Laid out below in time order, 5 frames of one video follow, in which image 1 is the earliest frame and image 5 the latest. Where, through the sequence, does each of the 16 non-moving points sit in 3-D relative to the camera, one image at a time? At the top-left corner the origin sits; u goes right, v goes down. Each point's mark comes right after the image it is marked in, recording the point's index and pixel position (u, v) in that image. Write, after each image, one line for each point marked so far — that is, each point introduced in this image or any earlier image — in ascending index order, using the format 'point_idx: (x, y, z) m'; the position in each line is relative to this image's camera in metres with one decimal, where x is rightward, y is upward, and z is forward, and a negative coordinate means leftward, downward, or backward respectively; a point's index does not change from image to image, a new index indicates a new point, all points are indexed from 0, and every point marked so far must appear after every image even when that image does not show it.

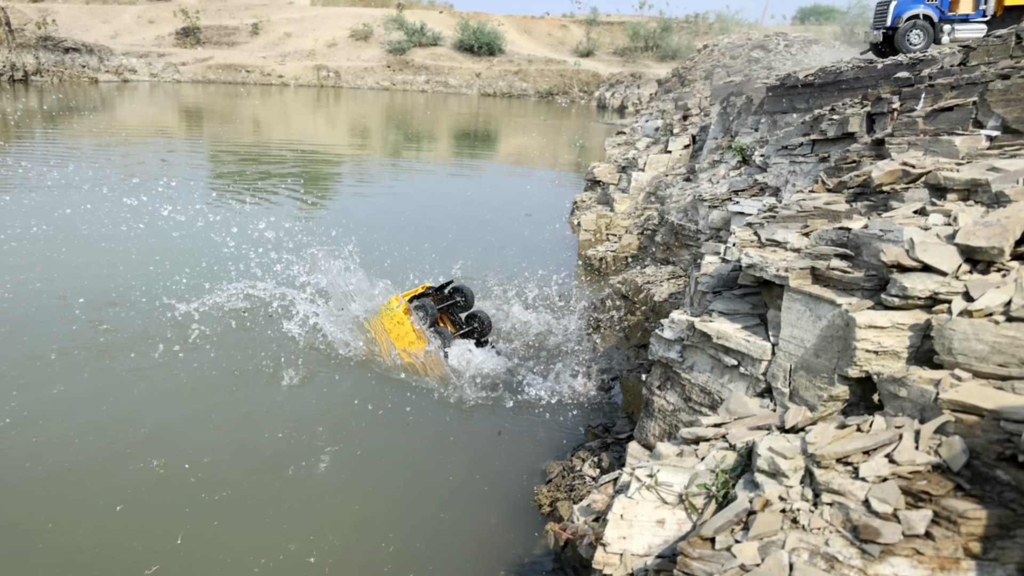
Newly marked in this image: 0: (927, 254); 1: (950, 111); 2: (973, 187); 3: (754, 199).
0: (+2.2, +0.2, +4.6) m
1: (+3.0, +1.2, +5.9) m
2: (+2.7, +0.6, +5.0) m
3: (+2.2, +0.8, +7.9) m
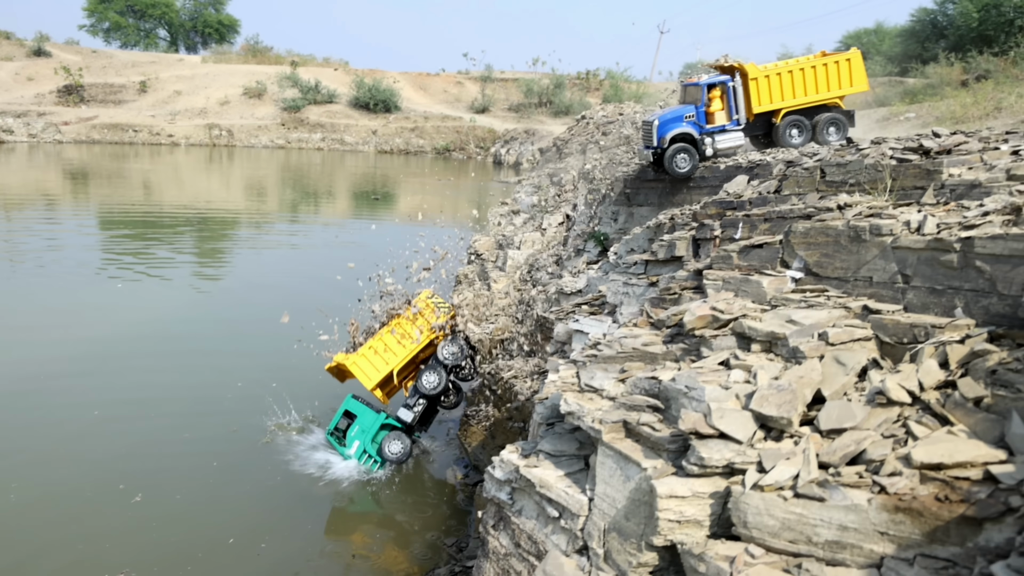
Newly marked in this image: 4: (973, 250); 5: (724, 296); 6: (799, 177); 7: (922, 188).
0: (+1.1, -0.7, +4.5) m
1: (+1.7, +0.3, +6.0) m
2: (+1.5, -0.3, +5.1) m
3: (+0.7, -0.3, +7.8) m
4: (+2.4, +0.2, +4.6) m
5: (+1.4, -0.1, +5.8) m
6: (+2.2, +0.8, +6.6) m
7: (+2.6, +0.6, +5.6) m
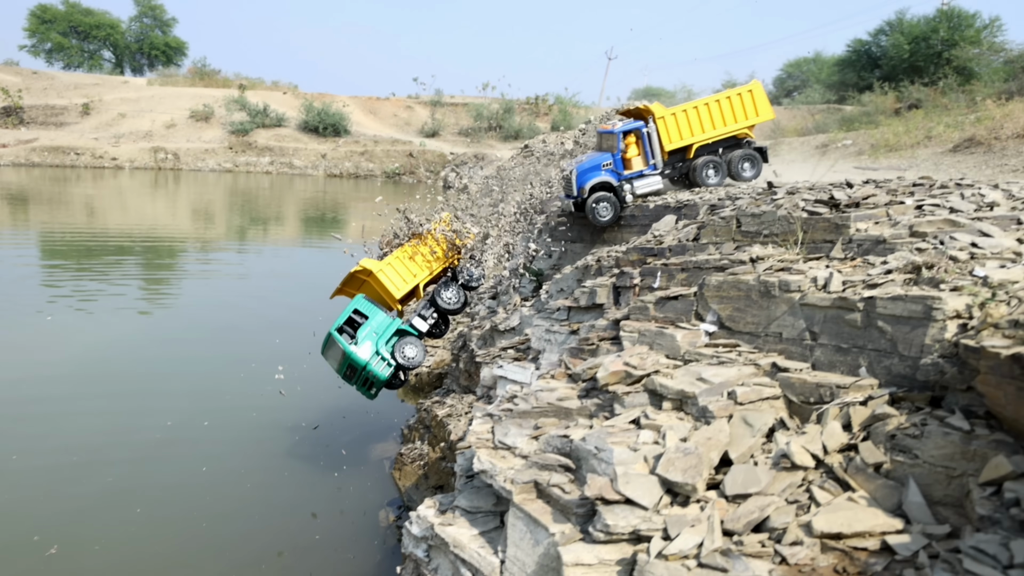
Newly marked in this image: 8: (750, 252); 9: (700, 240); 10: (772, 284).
0: (+0.6, -1.0, +4.5) m
1: (+1.1, -0.1, +6.0) m
2: (+1.0, -0.6, +5.0) m
3: (0.0, -0.7, +7.7) m
4: (+1.9, -0.1, +4.6) m
5: (+0.8, -0.4, +5.7) m
6: (+1.5, +0.5, +6.6) m
7: (+2.1, +0.3, +5.7) m
8: (+1.6, +0.3, +6.0) m
9: (+1.4, +0.4, +6.7) m
10: (+1.6, 0.0, +5.3) m
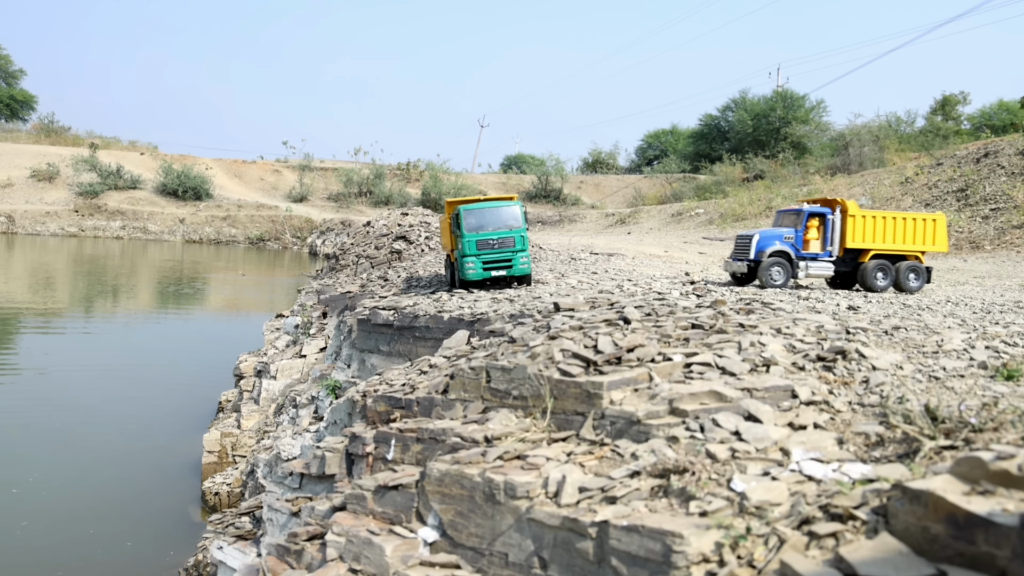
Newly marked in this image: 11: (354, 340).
0: (-0.9, -1.9, +3.0) m
1: (-0.6, -1.1, +4.6) m
2: (-0.6, -1.5, +3.7) m
3: (-1.9, -1.8, +6.2) m
4: (+0.4, -1.0, +3.4) m
5: (-0.9, -1.4, +4.3) m
6: (-0.3, -0.6, +5.4) m
7: (+0.4, -0.6, +4.5) m
8: (-0.1, -0.7, +4.8) m
9: (-0.4, -0.7, +5.5) m
10: (-0.1, -0.9, +4.0) m
11: (-2.0, -0.6, +10.9) m
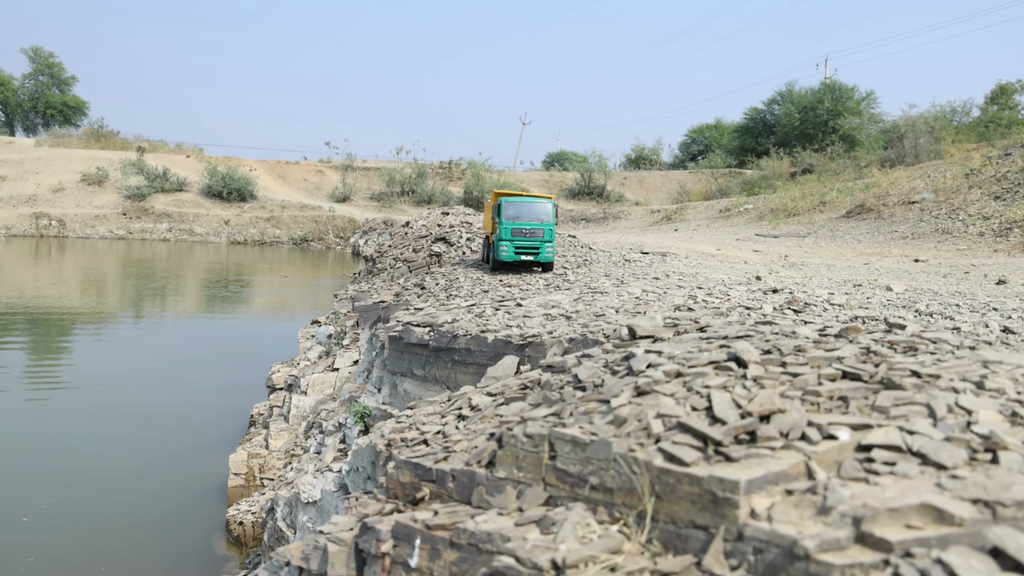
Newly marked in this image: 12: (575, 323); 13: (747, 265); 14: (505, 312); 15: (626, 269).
0: (-0.7, -2.1, +1.5) m
1: (-0.3, -1.2, +3.1) m
2: (-0.3, -1.7, +2.1) m
3: (-1.5, -1.9, +4.7) m
4: (+0.6, -1.1, +1.8) m
5: (-0.6, -1.5, +2.8) m
6: (0.0, -0.7, +3.8) m
7: (+0.6, -0.8, +2.9) m
8: (+0.2, -0.9, +3.2) m
9: (-0.1, -0.8, +3.9) m
10: (+0.2, -1.1, +2.4) m
11: (-1.4, -0.8, +9.4) m
12: (+0.6, -0.3, +7.8) m
13: (+5.1, +0.5, +18.4) m
14: (-0.1, -0.3, +9.6) m
15: (+2.0, +0.3, +15.2) m
